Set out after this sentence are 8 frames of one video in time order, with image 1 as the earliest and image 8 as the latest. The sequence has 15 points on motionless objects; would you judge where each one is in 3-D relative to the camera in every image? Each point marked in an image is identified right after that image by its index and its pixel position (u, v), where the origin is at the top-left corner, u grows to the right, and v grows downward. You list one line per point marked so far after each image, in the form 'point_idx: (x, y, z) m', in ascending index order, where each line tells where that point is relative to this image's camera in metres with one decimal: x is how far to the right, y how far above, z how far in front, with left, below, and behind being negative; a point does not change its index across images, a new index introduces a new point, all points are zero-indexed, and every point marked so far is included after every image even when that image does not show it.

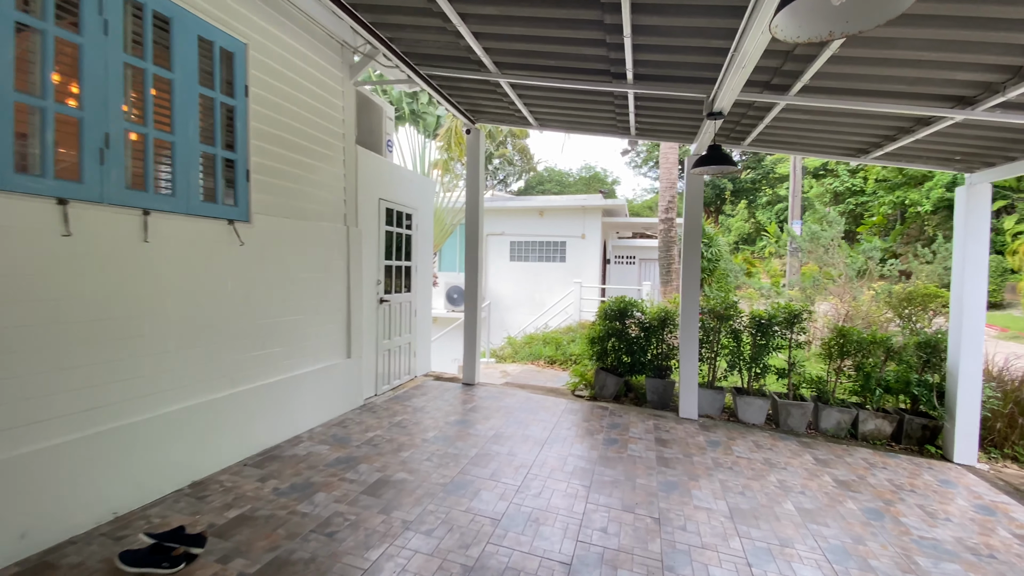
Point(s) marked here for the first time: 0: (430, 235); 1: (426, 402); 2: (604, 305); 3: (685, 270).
0: (-1.0, +0.6, +5.5) m
1: (-0.8, -1.1, +4.3) m
2: (+1.0, -0.2, +5.0) m
3: (+1.7, +0.2, +4.5) m
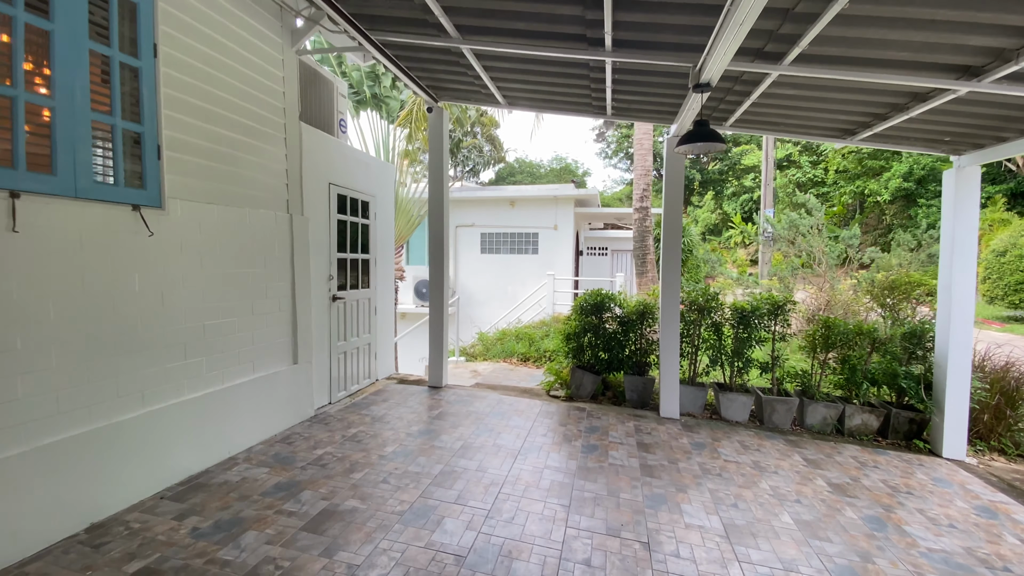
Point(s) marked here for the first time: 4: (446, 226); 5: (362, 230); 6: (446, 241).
0: (-1.3, +0.7, +5.1) m
1: (-1.1, -1.0, +3.9) m
2: (+0.7, -0.1, +4.7) m
3: (+1.4, +0.3, +4.2) m
4: (-0.7, +0.6, +4.7) m
5: (-1.5, +0.6, +4.5) m
6: (-0.7, +0.5, +4.7) m
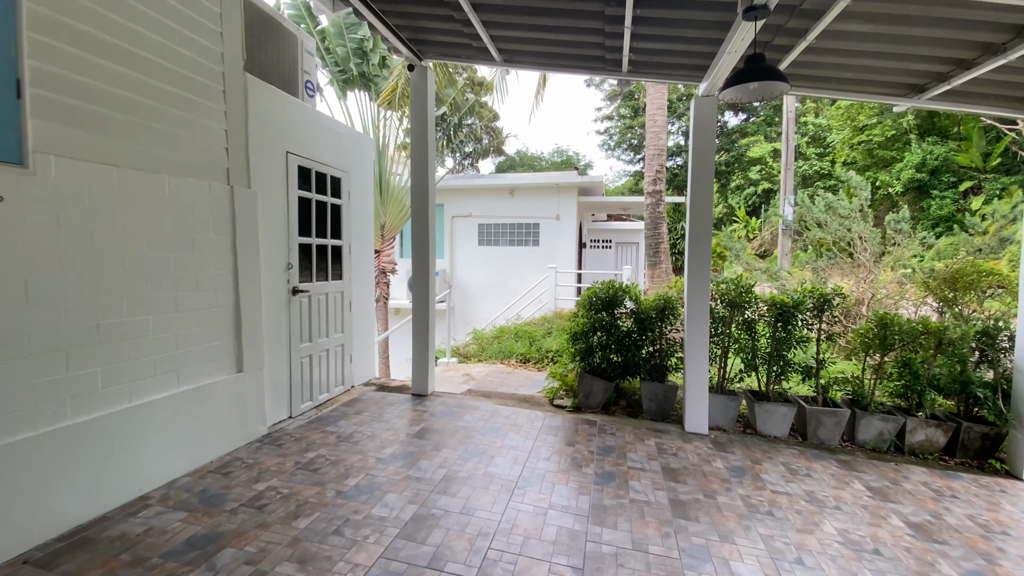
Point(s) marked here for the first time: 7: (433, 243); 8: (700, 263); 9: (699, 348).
0: (-1.4, +0.8, +4.4) m
1: (-1.1, -1.0, +3.2) m
2: (+0.6, 0.0, +4.0) m
3: (+1.3, +0.3, +3.5) m
4: (-0.7, +0.7, +4.0) m
5: (-1.5, +0.6, +3.8) m
6: (-0.7, +0.6, +4.0) m
7: (-0.7, +0.4, +4.0) m
8: (+1.4, +0.2, +3.5) m
9: (+1.4, -0.5, +3.5) m
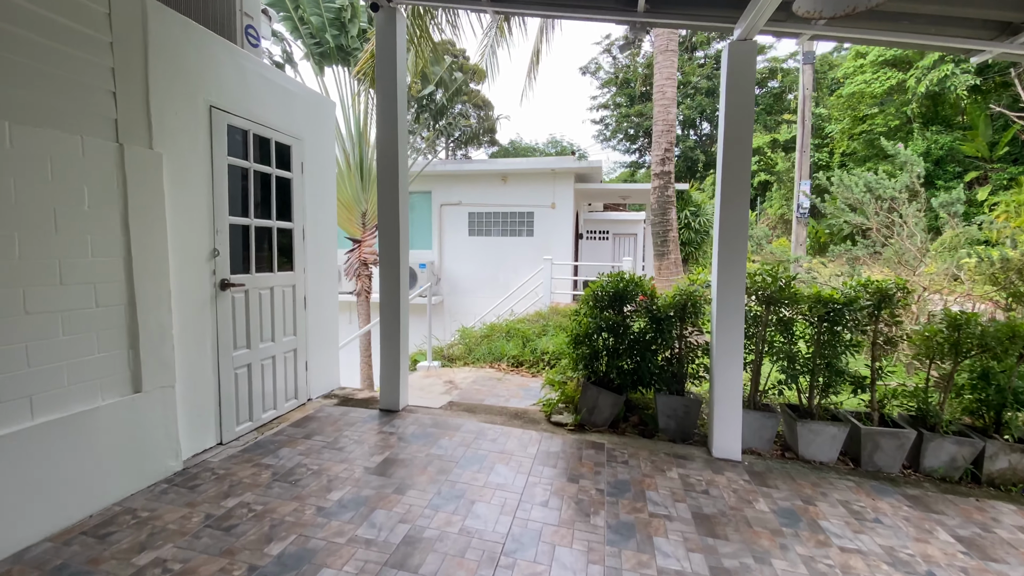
0: (-1.4, +0.8, +3.7) m
1: (-1.1, -0.9, +2.6) m
2: (+0.6, 0.0, +3.3) m
3: (+1.3, +0.4, +2.8) m
4: (-0.8, +0.8, +3.3) m
5: (-1.6, +0.7, +3.1) m
6: (-0.8, +0.6, +3.3) m
7: (-0.8, +0.5, +3.3) m
8: (+1.3, +0.2, +2.8) m
9: (+1.3, -0.4, +2.9) m
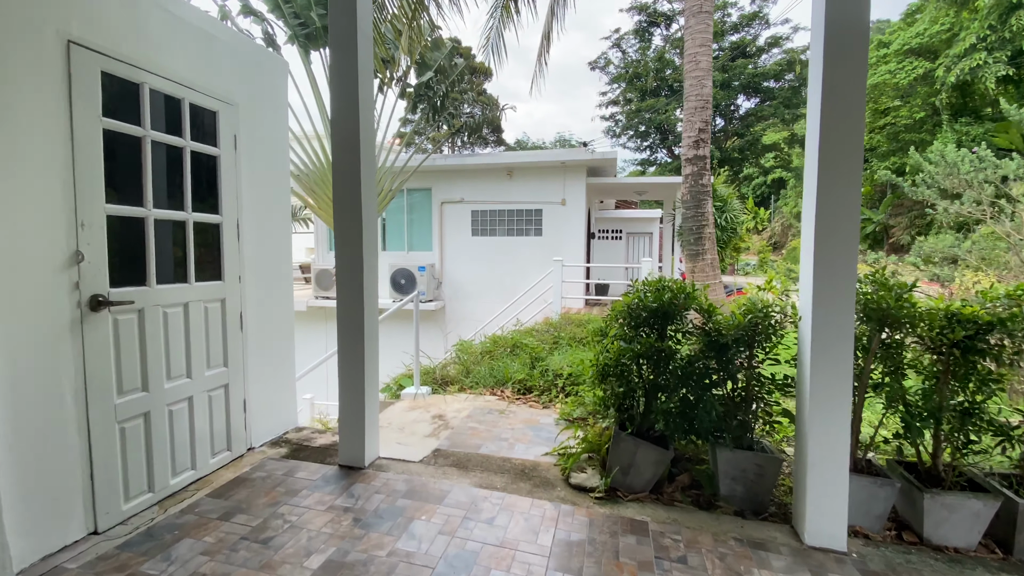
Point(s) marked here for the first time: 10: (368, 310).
0: (-1.4, +0.7, +2.8) m
1: (-1.1, -1.0, +1.7) m
2: (+0.6, -0.1, +2.4) m
3: (+1.3, +0.3, +1.9) m
4: (-0.8, +0.7, +2.5) m
5: (-1.5, +0.6, +2.3) m
6: (-0.8, +0.5, +2.5) m
7: (-0.7, +0.4, +2.5) m
8: (+1.3, +0.2, +1.9) m
9: (+1.4, -0.5, +2.0) m
10: (-0.7, -0.1, +2.4) m
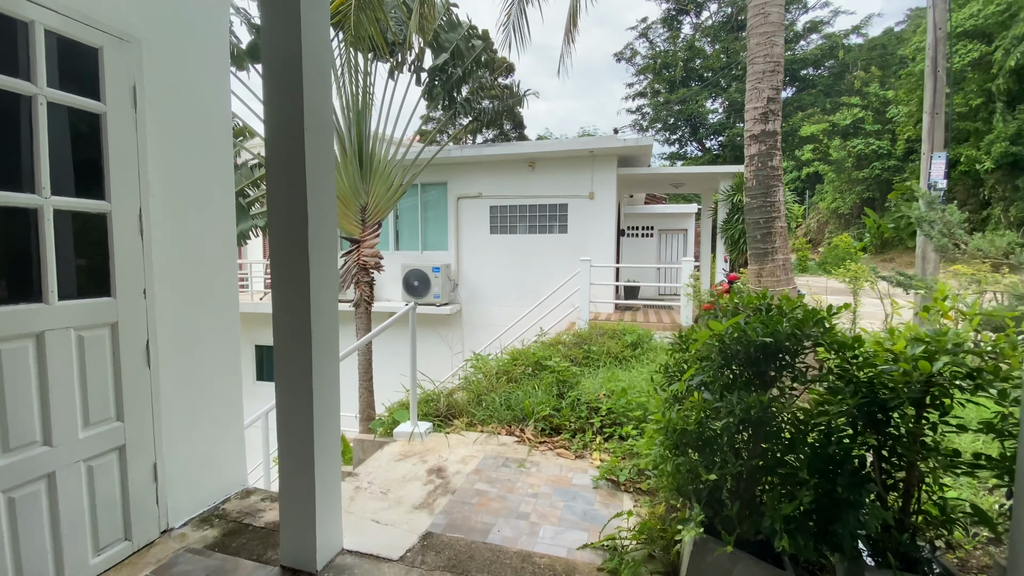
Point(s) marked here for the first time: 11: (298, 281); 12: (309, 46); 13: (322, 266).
0: (-1.3, +0.7, +2.1) m
1: (-1.1, -1.1, +0.9) m
2: (+0.7, -0.1, +1.6) m
3: (+1.3, +0.2, +1.1) m
4: (-0.7, +0.6, +1.7) m
5: (-1.5, +0.5, +1.5) m
6: (-0.7, +0.5, +1.7) m
7: (-0.7, +0.3, +1.7) m
8: (+1.4, +0.1, +1.0) m
9: (+1.4, -0.5, +1.1) m
10: (-0.7, -0.2, +1.6) m
11: (-0.7, 0.0, +1.6) m
12: (-0.7, +0.8, +1.6) m
13: (-0.7, +0.1, +1.6) m
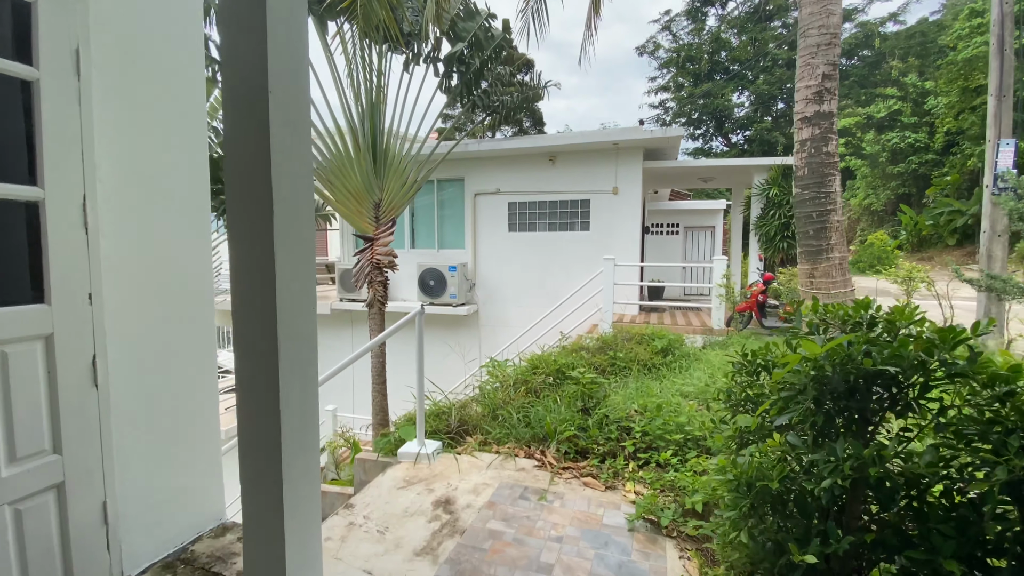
0: (-1.2, +0.7, +1.8) m
1: (-1.1, -1.1, +0.6) m
2: (+0.7, -0.1, +1.2) m
3: (+1.4, +0.2, +0.7) m
4: (-0.6, +0.6, +1.4) m
5: (-1.4, +0.5, +1.2) m
6: (-0.6, +0.5, +1.3) m
7: (-0.6, +0.3, +1.4) m
8: (+1.4, +0.1, +0.6) m
9: (+1.4, -0.6, +0.7) m
10: (-0.6, -0.2, +1.3) m
11: (-0.7, 0.0, +1.3) m
12: (-0.6, +0.8, +1.3) m
13: (-0.6, +0.1, +1.3) m
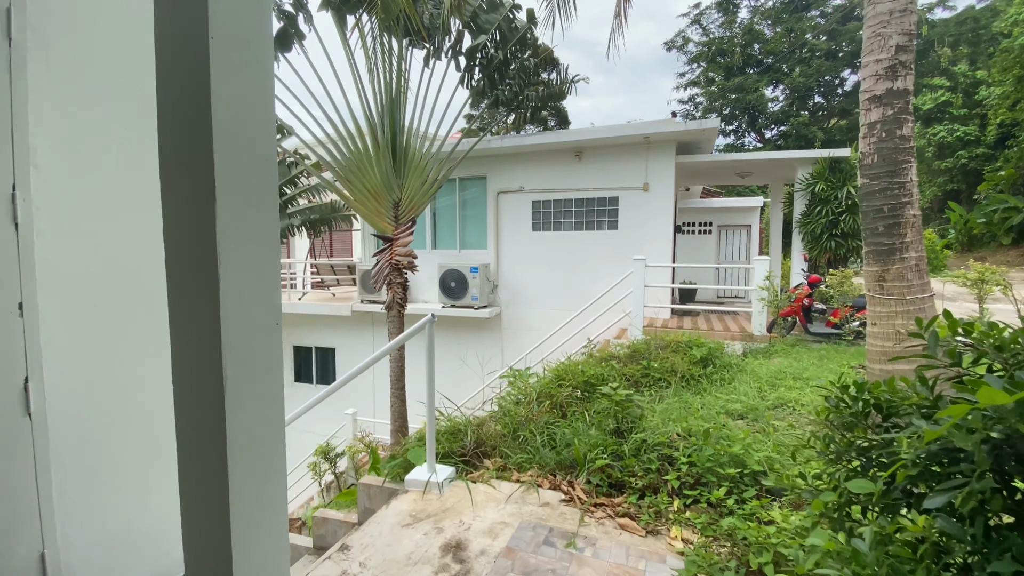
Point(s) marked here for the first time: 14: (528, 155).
0: (-1.2, +0.6, +1.5) m
1: (-1.0, -1.1, +0.4) m
2: (+0.8, -0.2, +0.8) m
3: (+1.4, +0.2, +0.3) m
4: (-0.6, +0.6, +1.1) m
5: (-1.4, +0.5, +1.0) m
6: (-0.6, +0.4, +1.1) m
7: (-0.6, +0.3, +1.1) m
8: (+1.4, 0.0, +0.2) m
9: (+1.5, -0.6, +0.3) m
10: (-0.6, -0.2, +1.0) m
11: (-0.6, 0.0, +1.0) m
12: (-0.6, +0.8, +1.0) m
13: (-0.6, 0.0, +1.0) m
14: (+0.2, +2.1, +7.3) m
